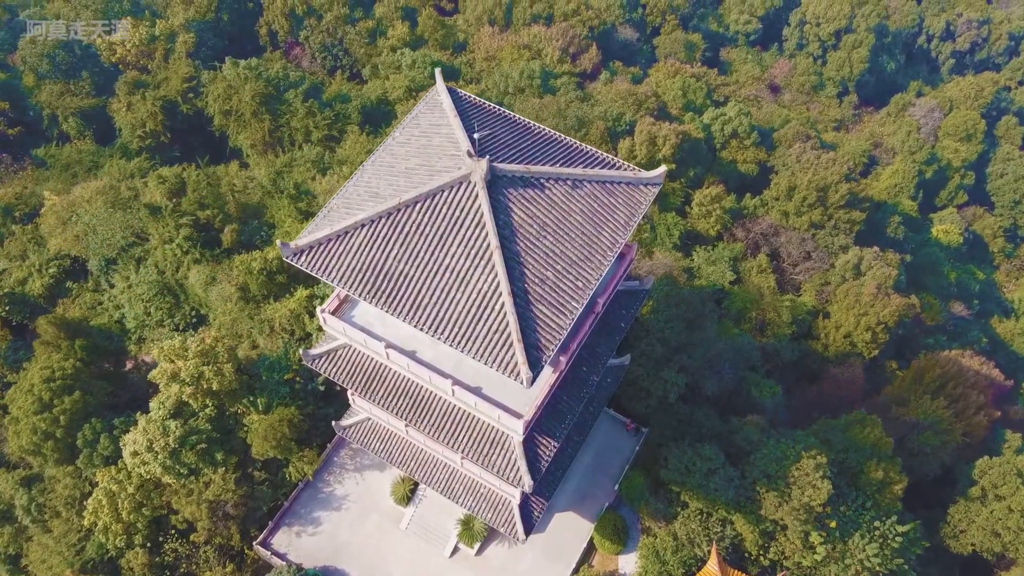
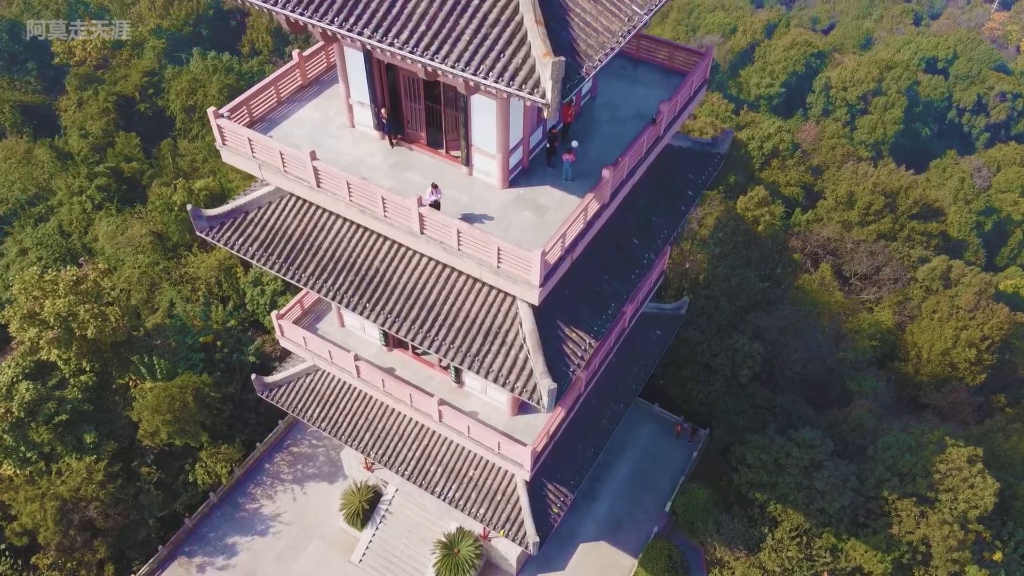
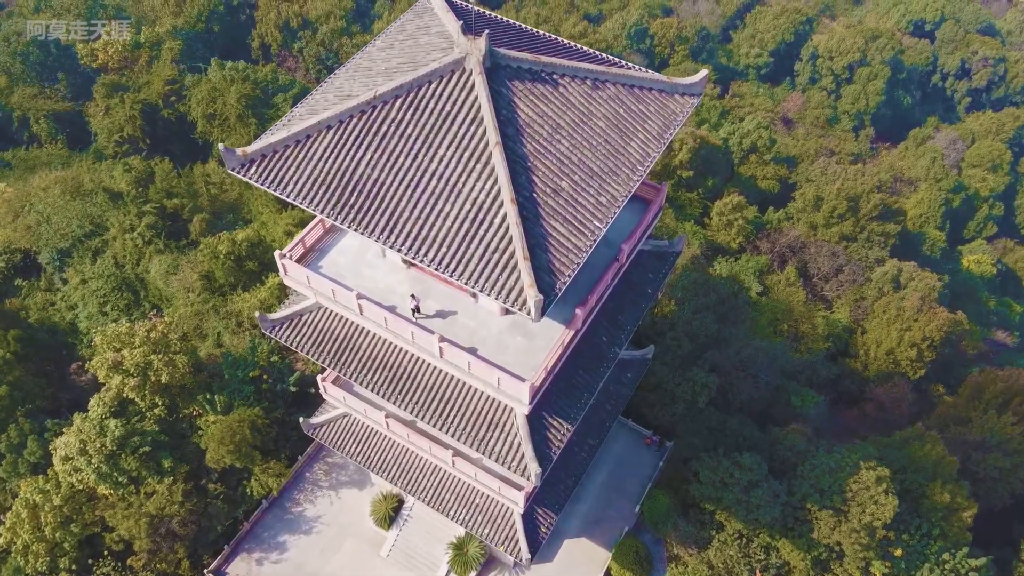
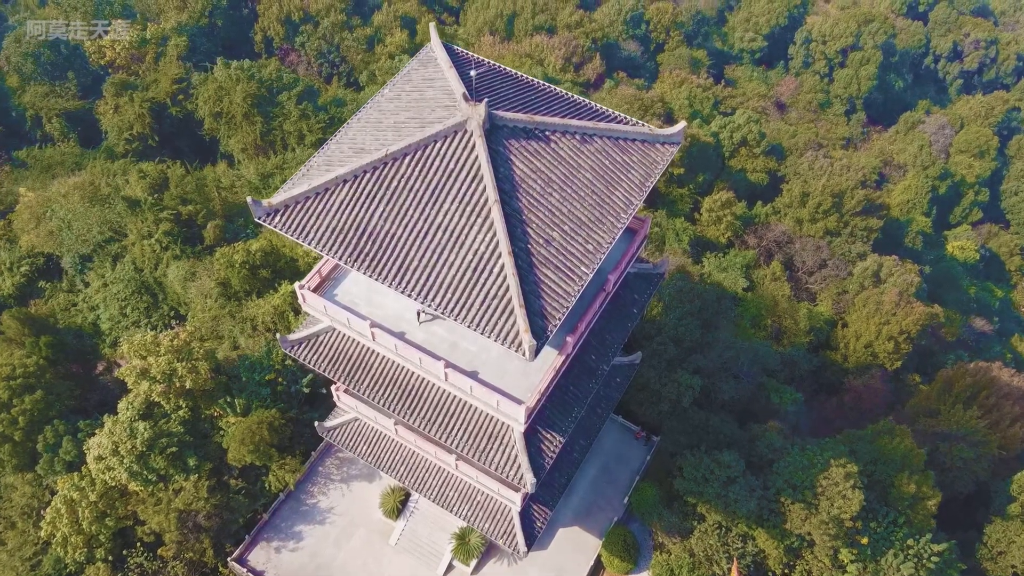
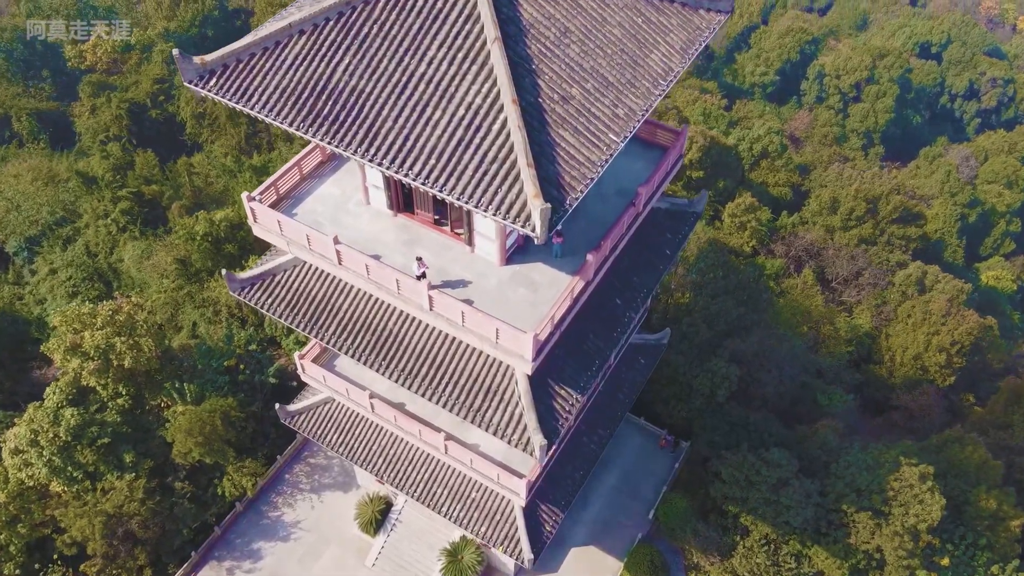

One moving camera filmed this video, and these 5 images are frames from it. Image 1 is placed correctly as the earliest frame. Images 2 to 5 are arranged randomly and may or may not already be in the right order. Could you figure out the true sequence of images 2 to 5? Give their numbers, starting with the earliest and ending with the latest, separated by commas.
4, 3, 5, 2
